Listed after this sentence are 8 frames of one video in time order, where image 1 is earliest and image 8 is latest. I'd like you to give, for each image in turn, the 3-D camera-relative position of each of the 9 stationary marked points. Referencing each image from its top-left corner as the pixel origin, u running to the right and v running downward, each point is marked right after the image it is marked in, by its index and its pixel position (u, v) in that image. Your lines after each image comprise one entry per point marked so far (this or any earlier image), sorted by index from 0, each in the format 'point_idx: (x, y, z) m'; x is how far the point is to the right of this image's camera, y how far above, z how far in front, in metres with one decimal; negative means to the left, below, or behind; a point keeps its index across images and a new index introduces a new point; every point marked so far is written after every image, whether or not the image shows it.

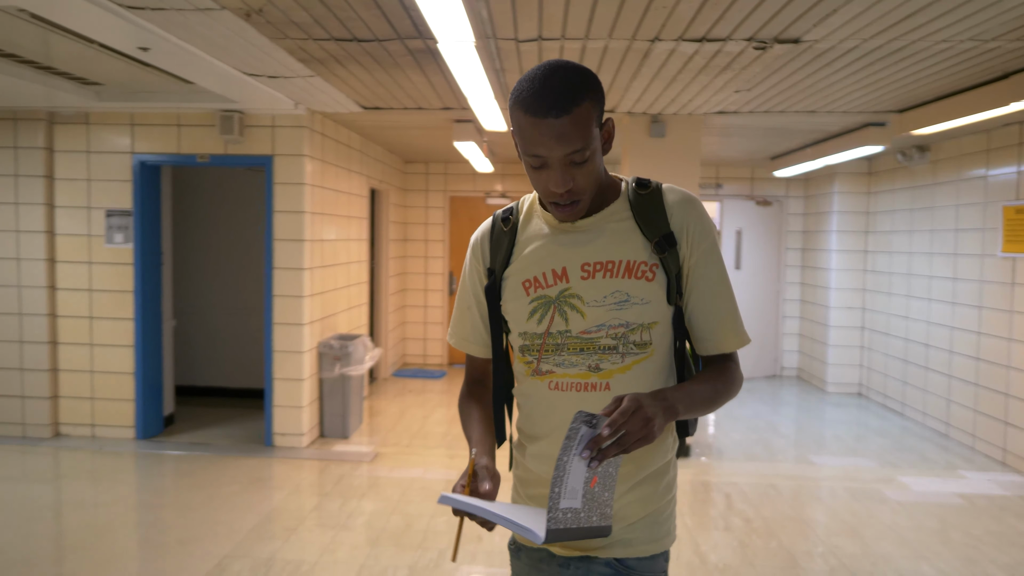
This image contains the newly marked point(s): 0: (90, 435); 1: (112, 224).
0: (-2.7, -0.9, +5.1) m
1: (-2.5, +0.4, +5.0) m
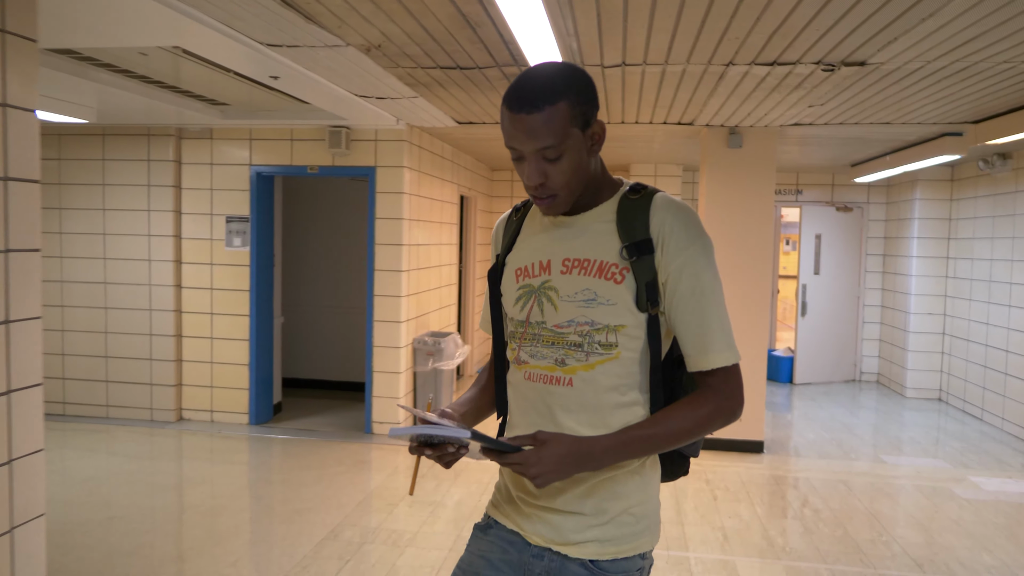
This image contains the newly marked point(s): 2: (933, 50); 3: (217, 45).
0: (-2.1, -0.9, +5.7) m
1: (-1.9, +0.4, +5.6) m
2: (+1.6, +0.9, +3.0) m
3: (-1.1, +1.0, +3.2) m
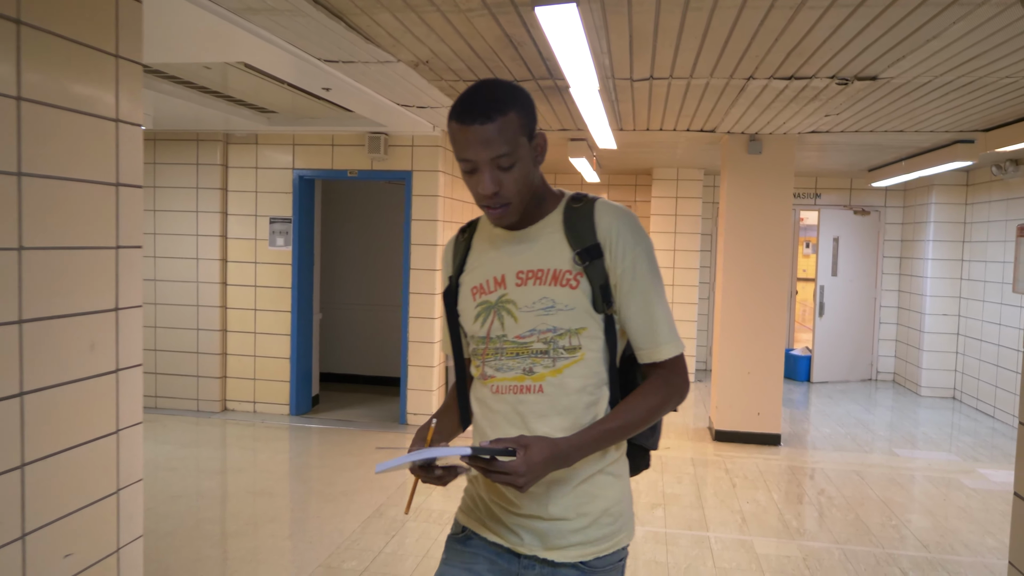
0: (-1.9, -0.9, +6.0) m
1: (-1.7, +0.4, +5.9) m
2: (+1.7, +0.9, +3.3) m
3: (-1.0, +1.0, +3.5) m
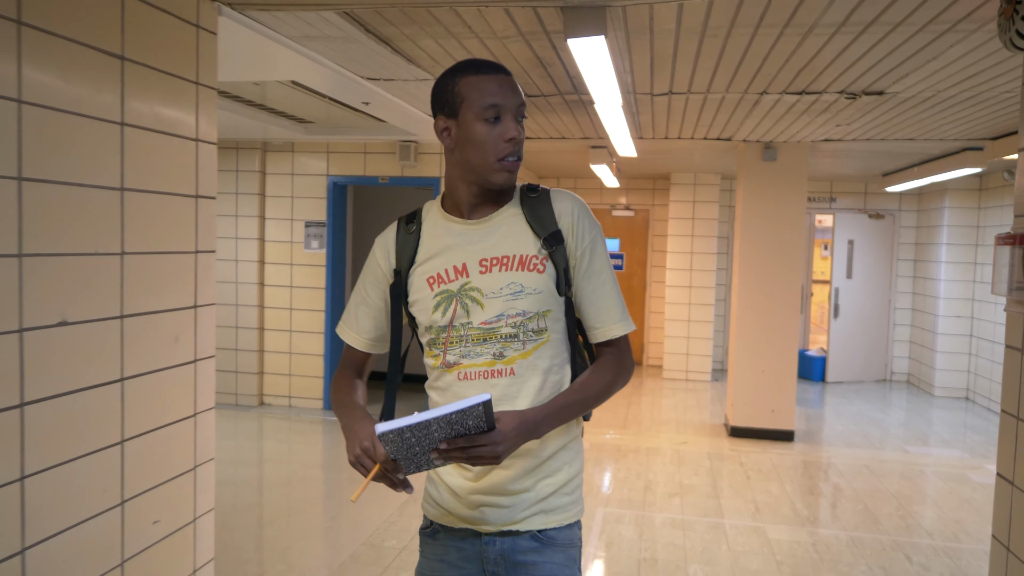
0: (-1.7, -0.9, +6.3) m
1: (-1.5, +0.4, +6.2) m
2: (+1.8, +0.9, +3.5) m
3: (-0.9, +1.0, +3.8) m
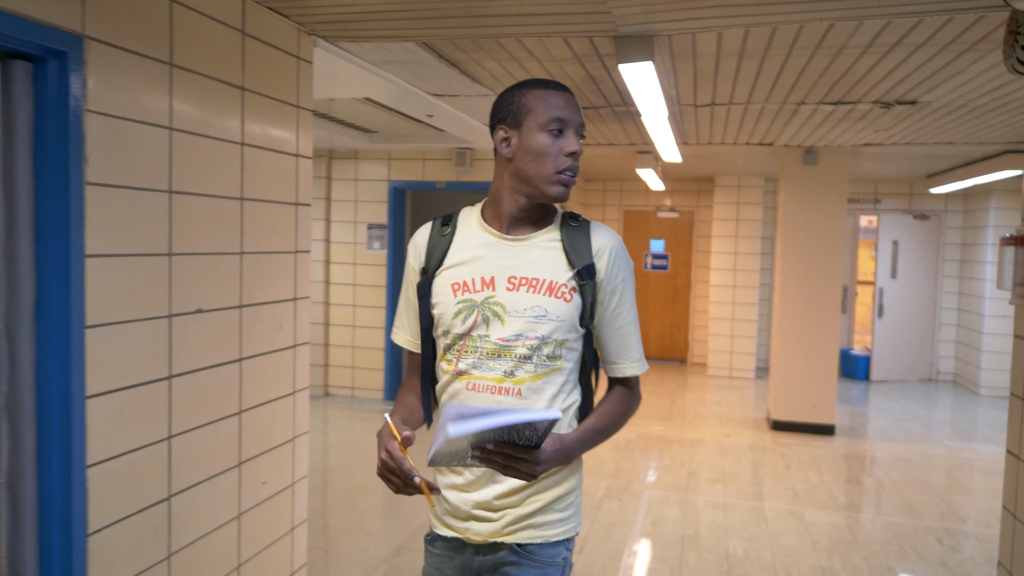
0: (-1.3, -0.9, +6.7) m
1: (-1.1, +0.4, +6.6) m
2: (+2.1, +0.9, +3.7) m
3: (-0.6, +1.0, +4.1) m
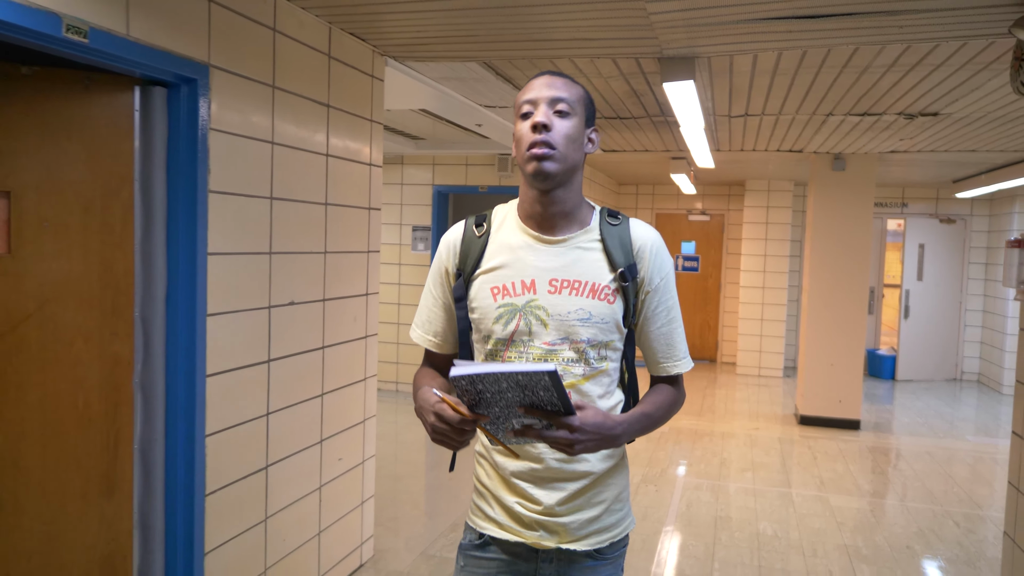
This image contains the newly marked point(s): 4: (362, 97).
0: (-1.0, -0.9, +7.0) m
1: (-0.8, +0.4, +6.9) m
2: (+2.3, +0.9, +3.9) m
3: (-0.3, +1.0, +4.4) m
4: (-0.6, +0.7, +3.1) m
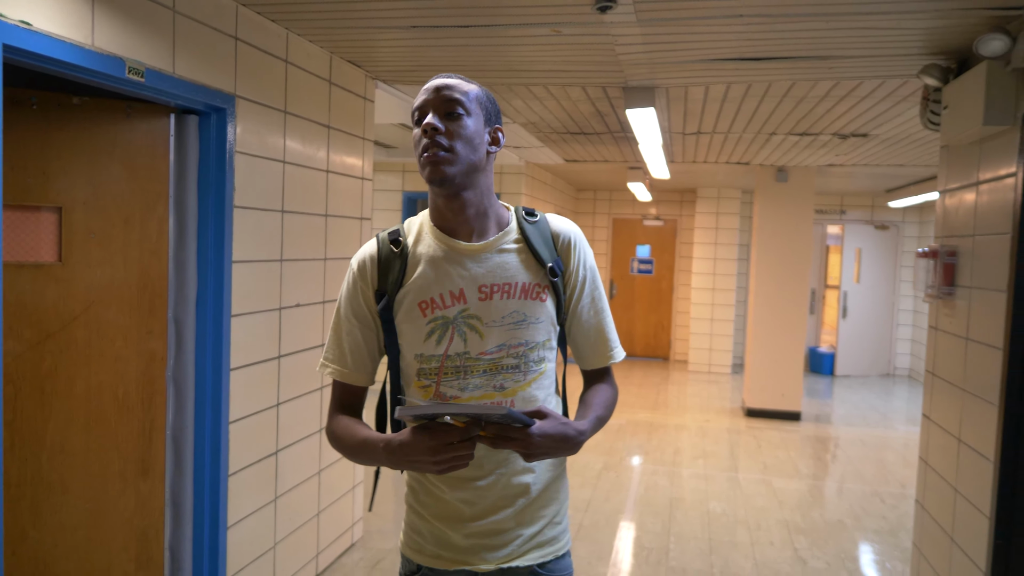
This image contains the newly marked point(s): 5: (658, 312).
0: (-1.3, -0.9, +7.3) m
1: (-1.1, +0.4, +7.2) m
2: (+2.2, +0.9, +4.4) m
3: (-0.5, +1.0, +4.8) m
4: (-0.7, +0.7, +3.4) m
5: (+1.9, -0.3, +10.5) m
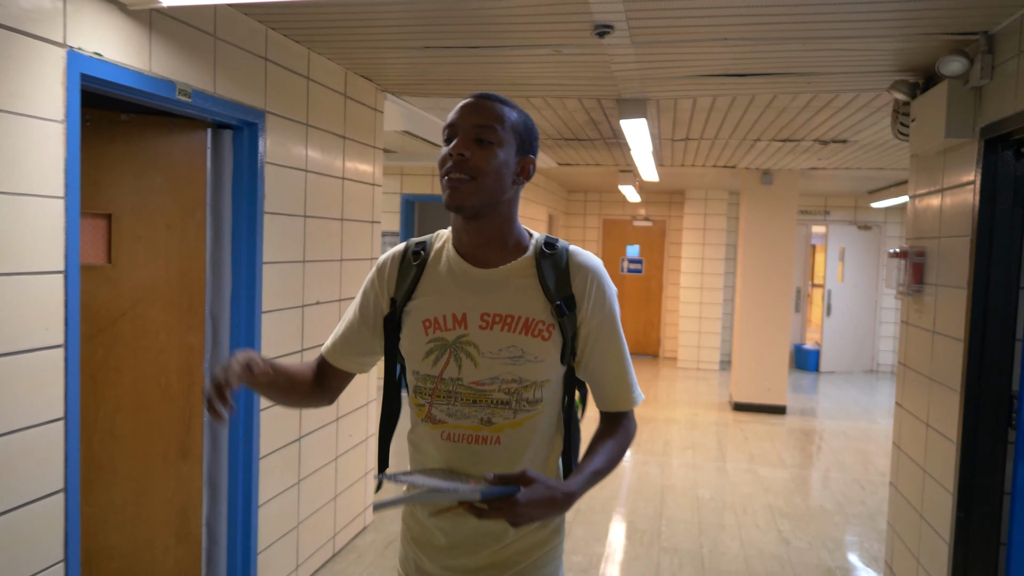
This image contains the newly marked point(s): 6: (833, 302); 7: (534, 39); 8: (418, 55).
0: (-1.4, -0.9, +7.5) m
1: (-1.2, +0.4, +7.4) m
2: (+2.2, +0.9, +4.7) m
3: (-0.5, +1.0, +5.0) m
4: (-0.6, +0.7, +3.6) m
5: (+1.8, -0.3, +10.7) m
6: (+3.8, -0.2, +9.7) m
7: (+0.1, +0.9, +2.8) m
8: (-0.4, +0.9, +3.1) m
